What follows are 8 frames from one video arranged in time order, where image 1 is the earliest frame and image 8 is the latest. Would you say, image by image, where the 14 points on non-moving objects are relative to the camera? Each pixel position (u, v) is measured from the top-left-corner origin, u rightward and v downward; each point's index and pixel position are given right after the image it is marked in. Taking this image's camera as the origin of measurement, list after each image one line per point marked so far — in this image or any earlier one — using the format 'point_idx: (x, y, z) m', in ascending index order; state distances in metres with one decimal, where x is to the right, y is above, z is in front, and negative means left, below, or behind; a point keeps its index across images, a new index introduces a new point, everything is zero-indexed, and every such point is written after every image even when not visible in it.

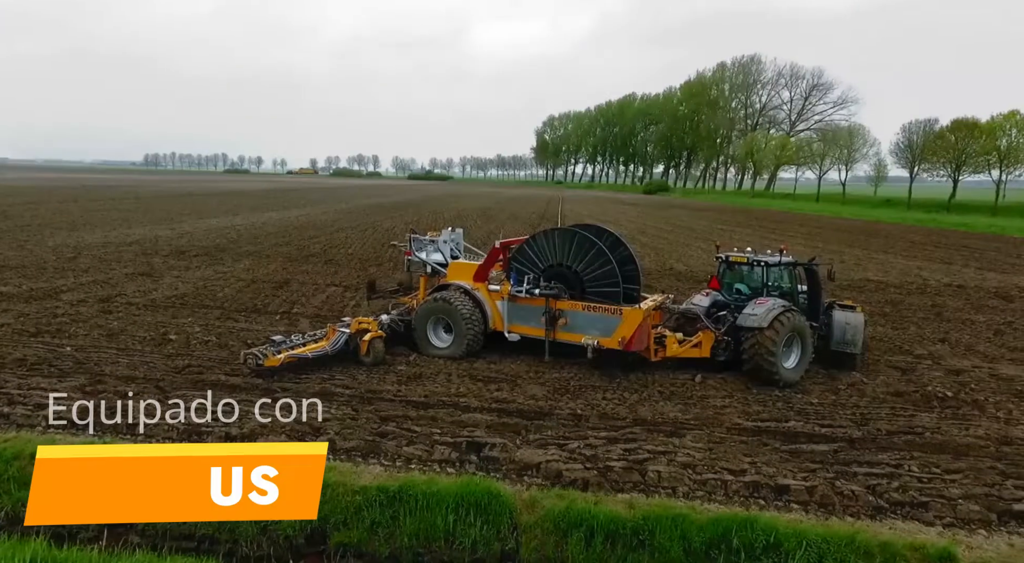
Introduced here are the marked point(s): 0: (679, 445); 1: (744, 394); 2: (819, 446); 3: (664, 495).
0: (+1.3, -1.3, +4.5) m
1: (+2.3, -1.2, +5.9) m
2: (+2.4, -1.3, +4.6) m
3: (+1.0, -1.4, +3.9) m
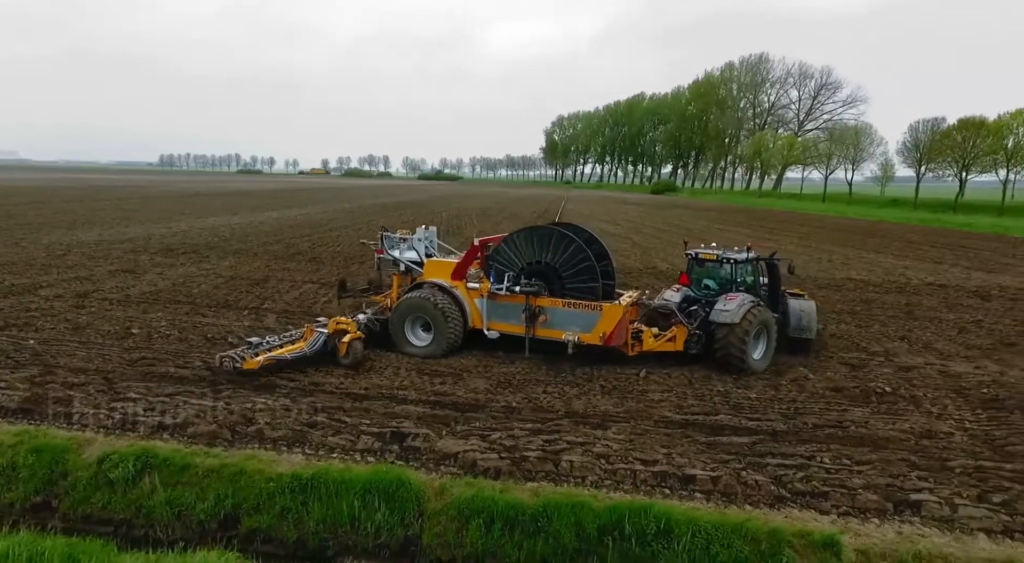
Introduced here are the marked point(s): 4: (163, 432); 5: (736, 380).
0: (+0.7, -1.2, +4.6) m
1: (+1.7, -1.1, +6.0) m
2: (+1.8, -1.3, +4.7) m
3: (+0.4, -1.4, +3.9) m
4: (-2.8, -1.2, +4.6) m
5: (+2.4, -1.1, +6.3) m
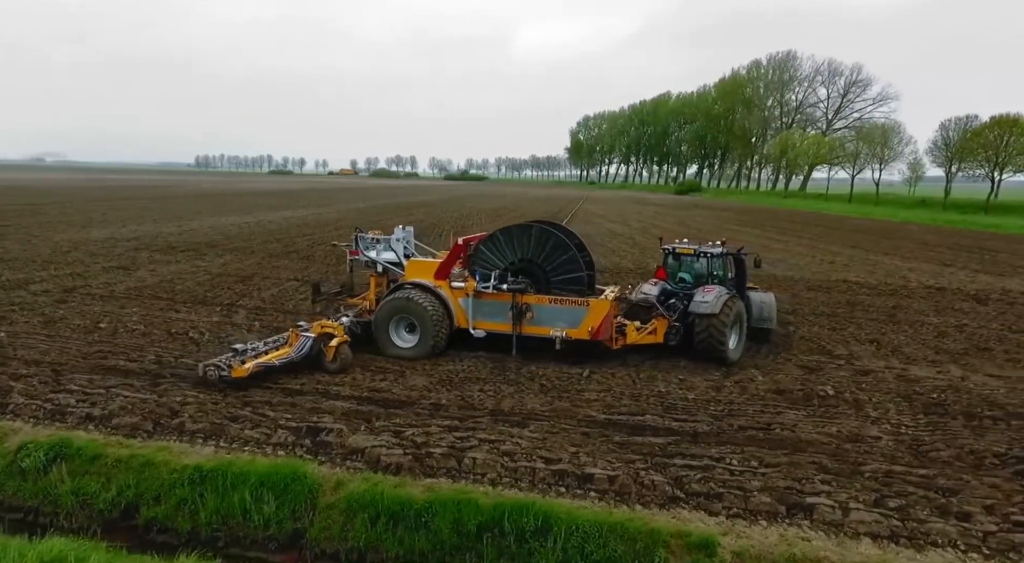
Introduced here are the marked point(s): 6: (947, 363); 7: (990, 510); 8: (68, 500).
0: (0.0, -1.2, +4.6) m
1: (+1.1, -1.1, +6.0) m
2: (+1.1, -1.3, +4.7) m
3: (-0.3, -1.4, +4.0) m
4: (-3.5, -1.2, +4.7) m
5: (+1.8, -1.1, +6.3) m
6: (+5.6, -1.1, +7.4) m
7: (+3.1, -1.5, +3.7) m
8: (-3.0, -1.5, +3.9) m
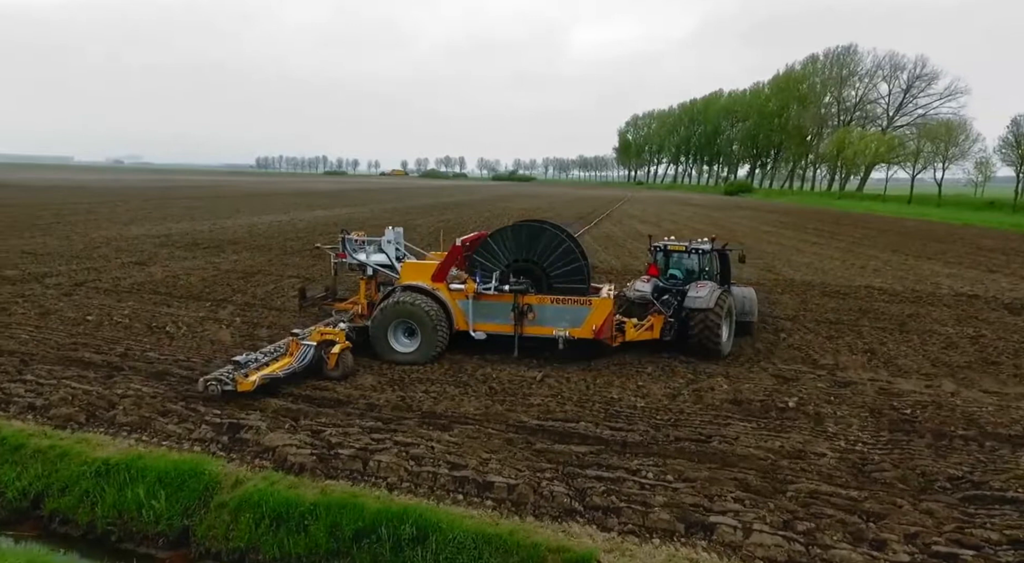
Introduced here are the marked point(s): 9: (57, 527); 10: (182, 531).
0: (-0.6, -1.2, +4.5) m
1: (+0.6, -1.1, +5.8) m
2: (+0.5, -1.3, +4.5) m
3: (-1.0, -1.4, +3.9) m
4: (-4.1, -1.1, +4.9) m
5: (+1.3, -1.1, +6.0) m
6: (+5.2, -1.1, +6.9) m
7: (+2.3, -1.5, +3.4) m
8: (-3.7, -1.4, +4.0) m
9: (-3.0, -1.6, +3.8) m
10: (-2.1, -1.6, +3.7) m
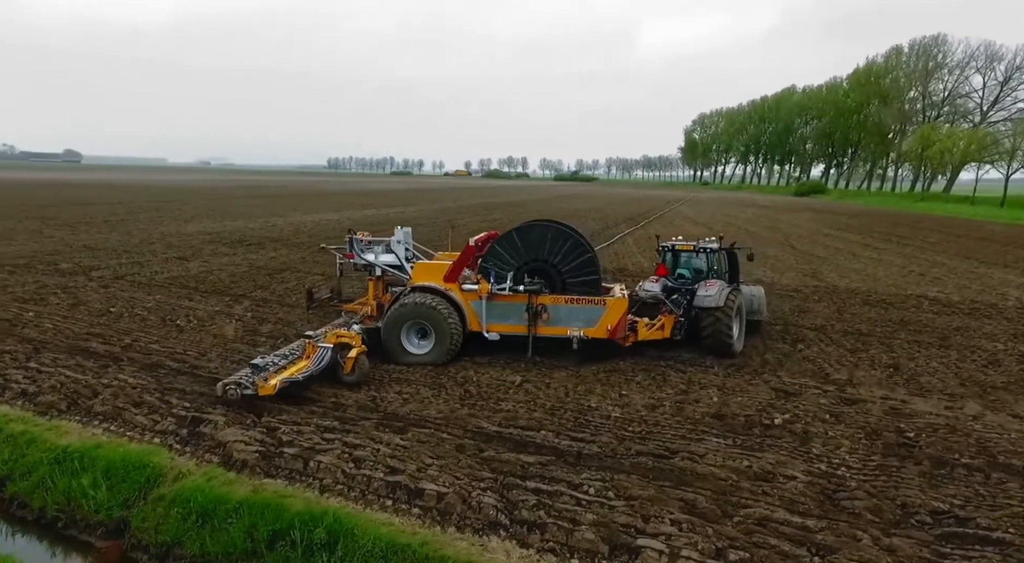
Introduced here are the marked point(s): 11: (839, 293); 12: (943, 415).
0: (-1.0, -1.2, +4.5) m
1: (+0.3, -1.2, +5.6) m
2: (+0.1, -1.3, +4.3) m
3: (-1.4, -1.4, +3.9) m
4: (-4.4, -1.0, +5.2) m
5: (+1.1, -1.2, +5.8) m
6: (+5.0, -1.3, +6.3) m
7: (+1.8, -1.6, +3.1) m
8: (-4.1, -1.4, +4.3) m
9: (-3.4, -1.6, +4.0) m
10: (-2.5, -1.6, +3.8) m
11: (+7.5, -0.3, +13.3) m
12: (+4.2, -1.3, +5.7) m
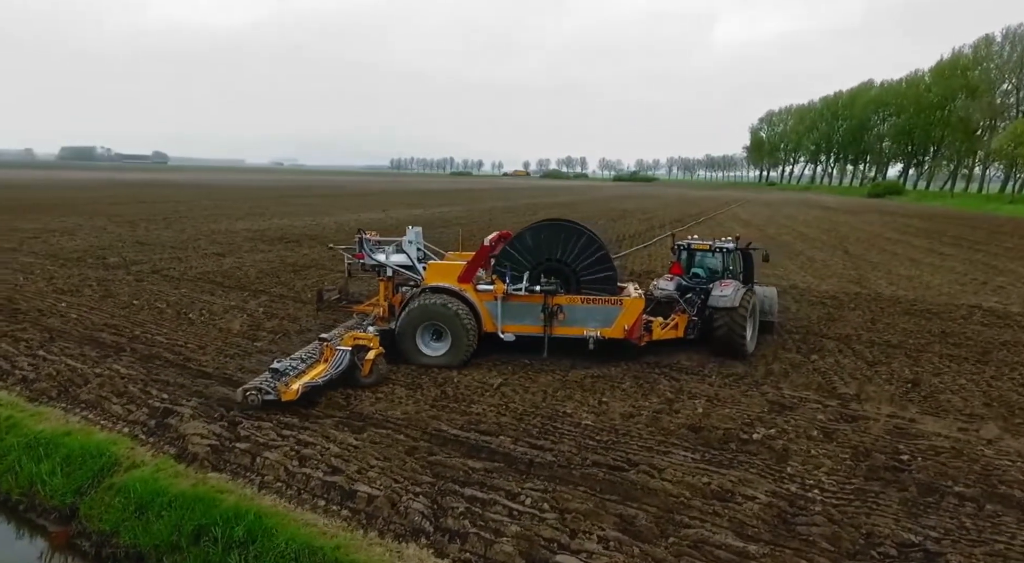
0: (-1.4, -1.2, +4.5) m
1: (+0.1, -1.2, +5.5) m
2: (-0.3, -1.3, +4.2) m
3: (-1.8, -1.3, +3.9) m
4: (-4.7, -1.0, +5.5) m
5: (+0.8, -1.2, +5.6) m
6: (+4.8, -1.4, +5.8) m
7: (+1.3, -1.6, +2.8) m
8: (-4.5, -1.3, +4.6) m
9: (-3.8, -1.5, +4.2) m
10: (-3.0, -1.5, +3.9) m
11: (+8.0, -0.4, +12.5) m
12: (+4.0, -1.4, +5.2) m
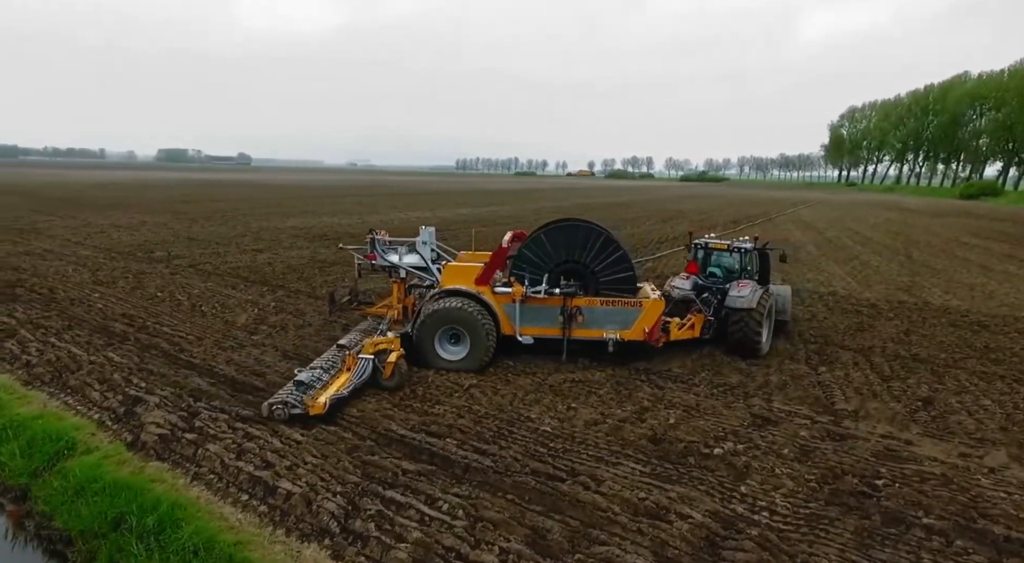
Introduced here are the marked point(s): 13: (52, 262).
0: (-1.8, -1.2, +4.5) m
1: (-0.3, -1.2, +5.4) m
2: (-0.7, -1.3, +4.2) m
3: (-2.3, -1.3, +4.0) m
4: (-5.0, -0.9, +5.9) m
5: (+0.5, -1.2, +5.5) m
6: (+4.4, -1.5, +5.2) m
7: (+0.7, -1.6, +2.6) m
8: (-4.9, -1.2, +4.9) m
9: (-4.3, -1.4, +4.5) m
10: (-3.5, -1.5, +4.1) m
11: (+8.3, -0.6, +11.5) m
12: (+3.6, -1.5, +4.7) m
13: (-10.6, +0.4, +13.4) m
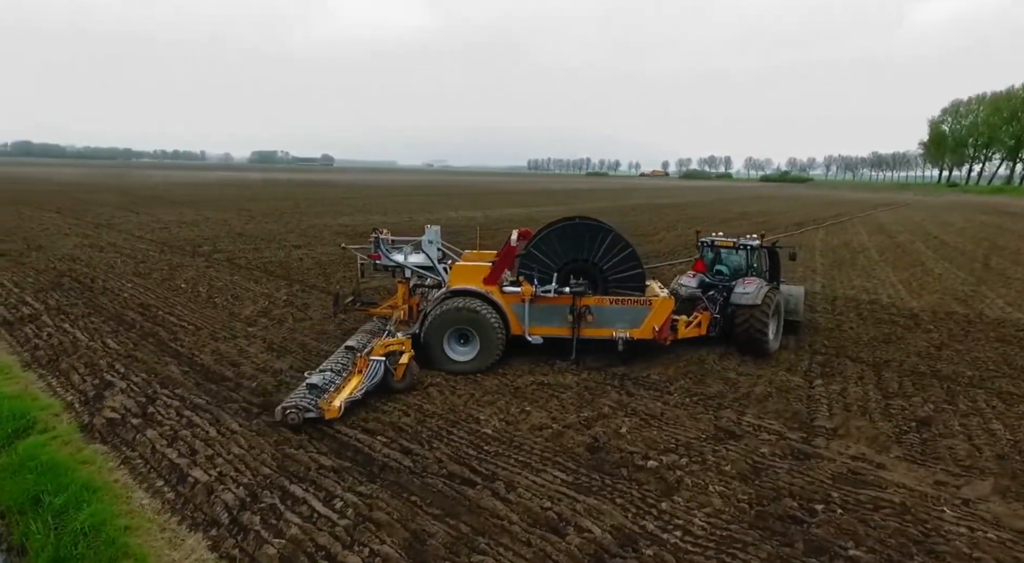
0: (-2.3, -1.2, +4.7) m
1: (-0.7, -1.2, +5.4) m
2: (-1.3, -1.3, +4.2) m
3: (-2.9, -1.3, +4.3) m
4: (-5.4, -0.8, +6.4) m
5: (0.0, -1.2, +5.3) m
6: (+3.9, -1.5, +4.6) m
7: (-0.1, -1.6, +2.5) m
8: (-5.3, -1.1, +5.4) m
9: (-4.8, -1.3, +5.0) m
10: (-4.0, -1.4, +4.5) m
11: (+8.5, -0.8, +10.5) m
12: (+3.0, -1.6, +4.3) m
13: (-10.1, +0.7, +14.5) m
